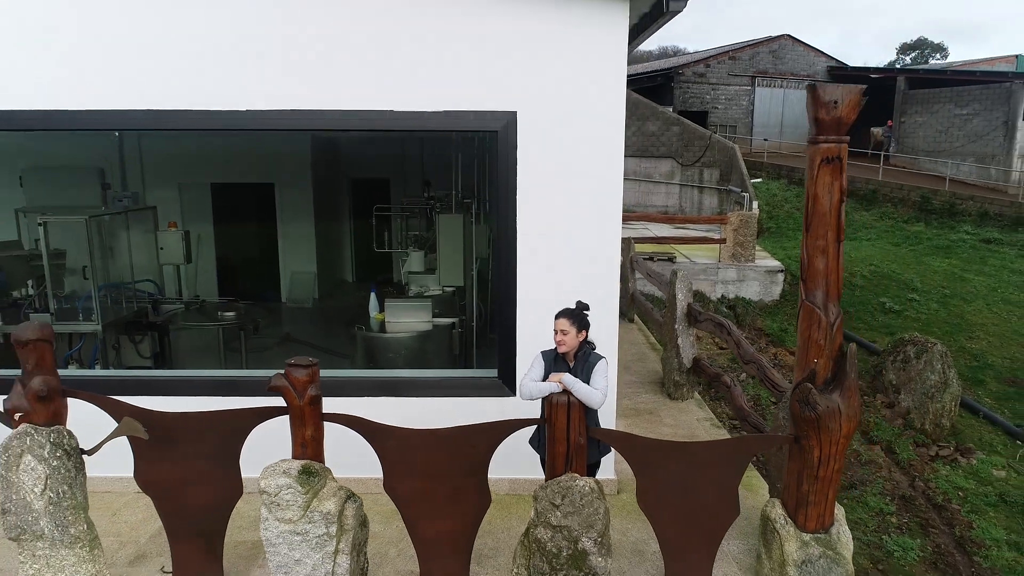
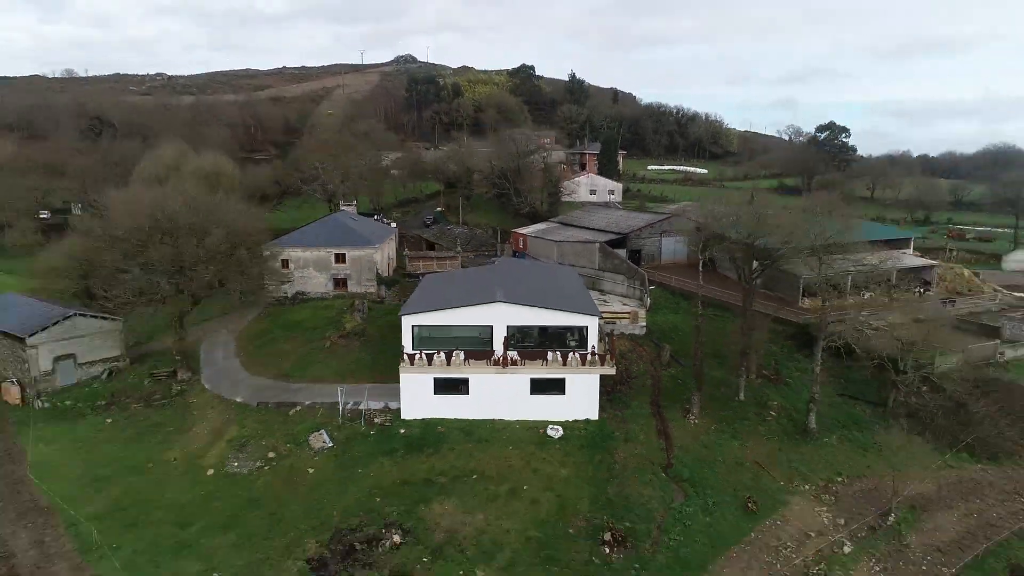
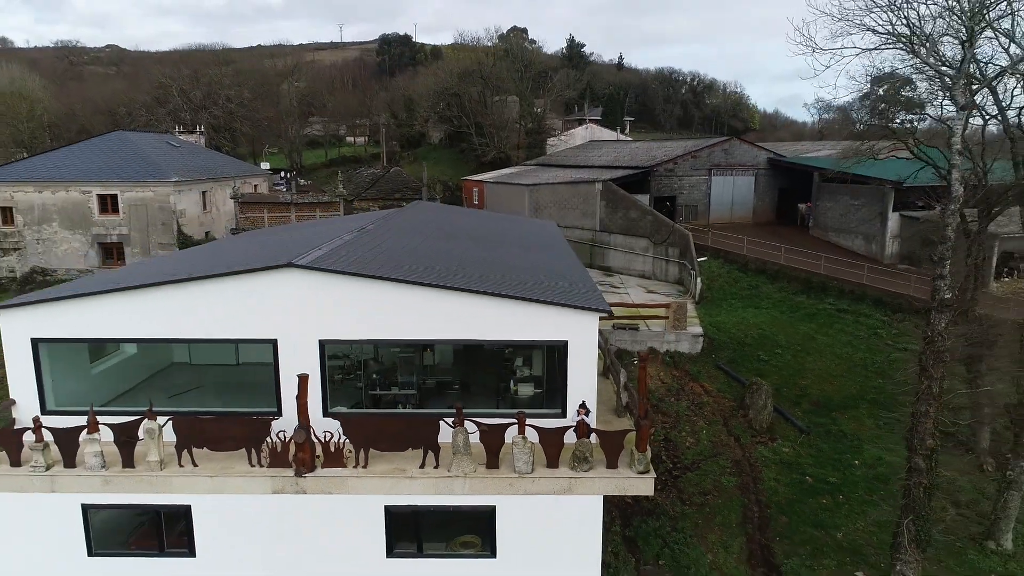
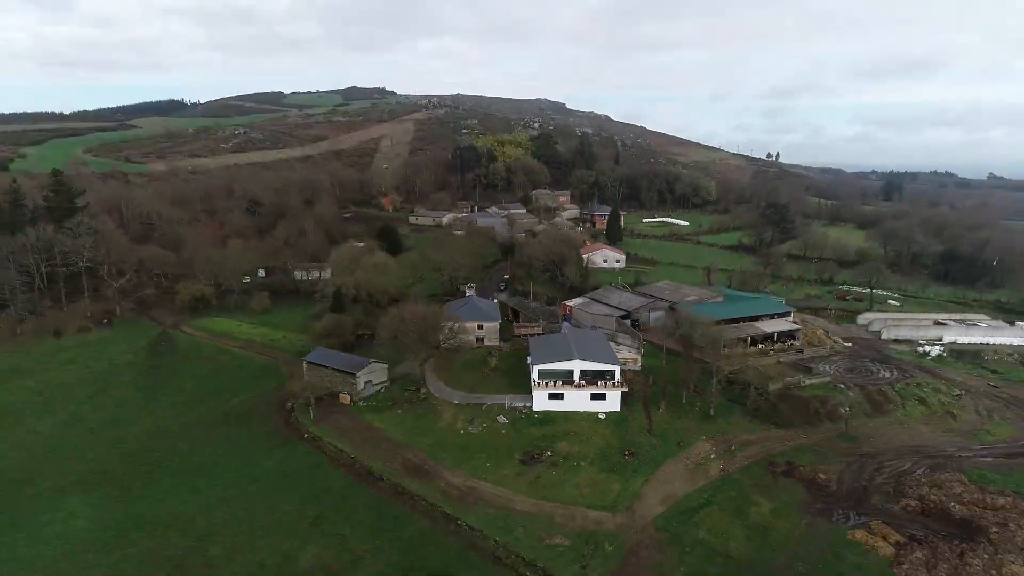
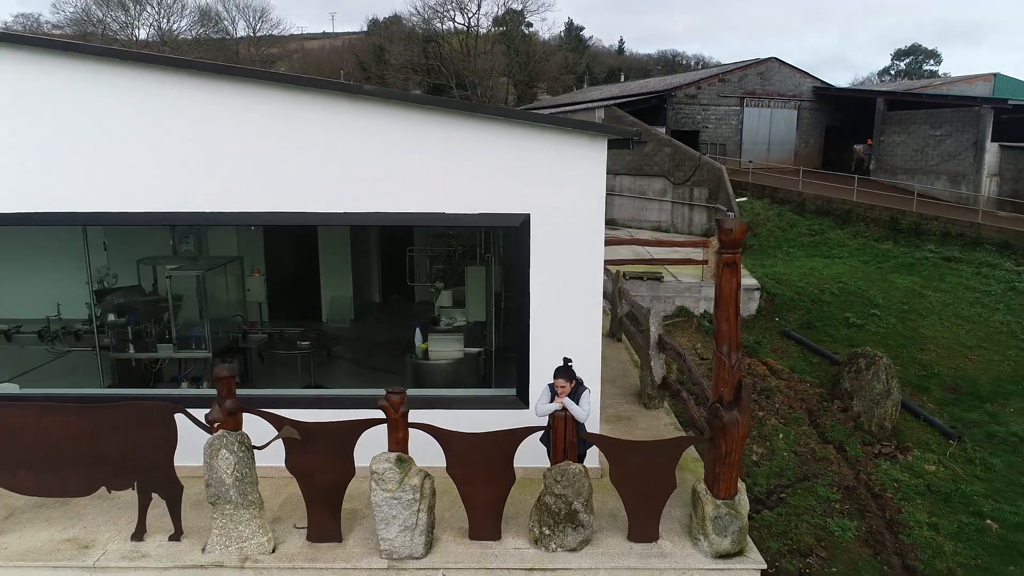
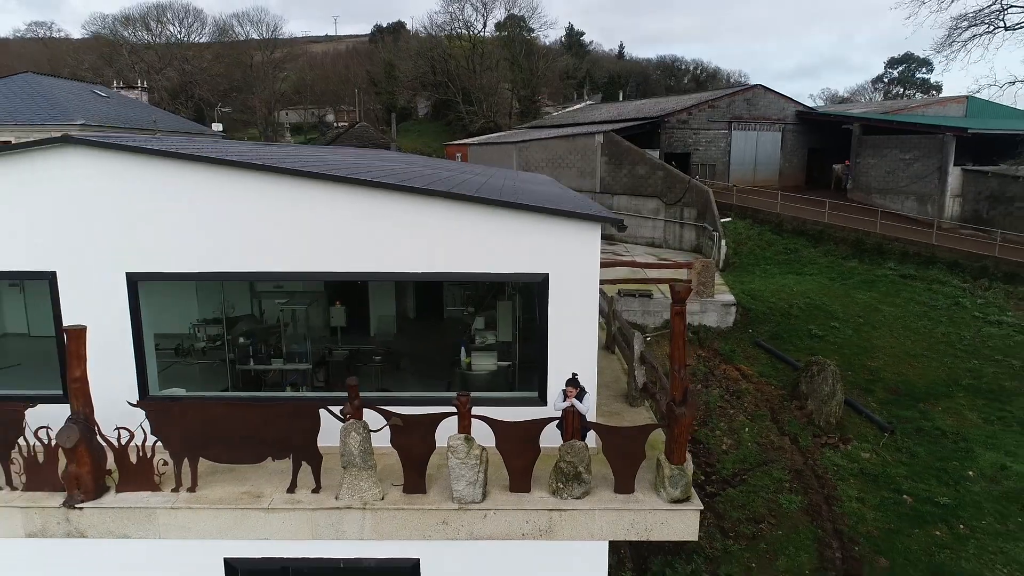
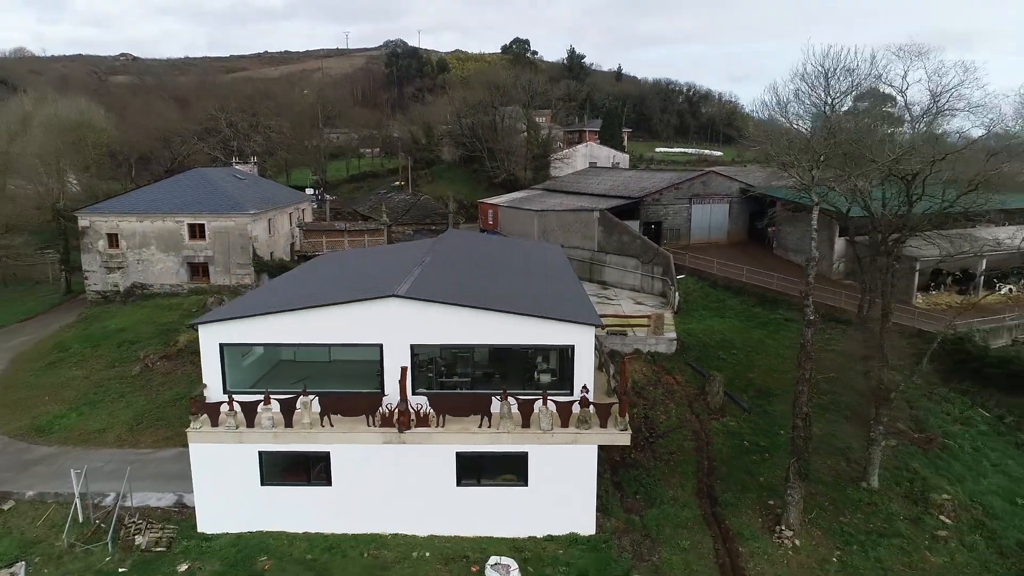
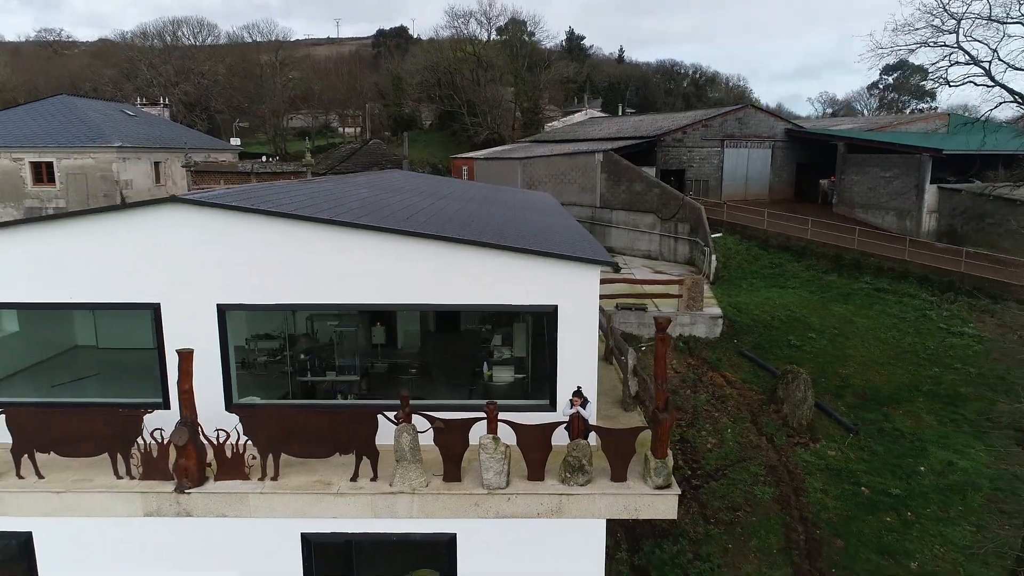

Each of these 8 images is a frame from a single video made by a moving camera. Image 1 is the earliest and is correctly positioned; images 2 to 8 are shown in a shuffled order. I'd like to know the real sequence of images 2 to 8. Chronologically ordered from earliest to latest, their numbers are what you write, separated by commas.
5, 6, 8, 3, 7, 2, 4
